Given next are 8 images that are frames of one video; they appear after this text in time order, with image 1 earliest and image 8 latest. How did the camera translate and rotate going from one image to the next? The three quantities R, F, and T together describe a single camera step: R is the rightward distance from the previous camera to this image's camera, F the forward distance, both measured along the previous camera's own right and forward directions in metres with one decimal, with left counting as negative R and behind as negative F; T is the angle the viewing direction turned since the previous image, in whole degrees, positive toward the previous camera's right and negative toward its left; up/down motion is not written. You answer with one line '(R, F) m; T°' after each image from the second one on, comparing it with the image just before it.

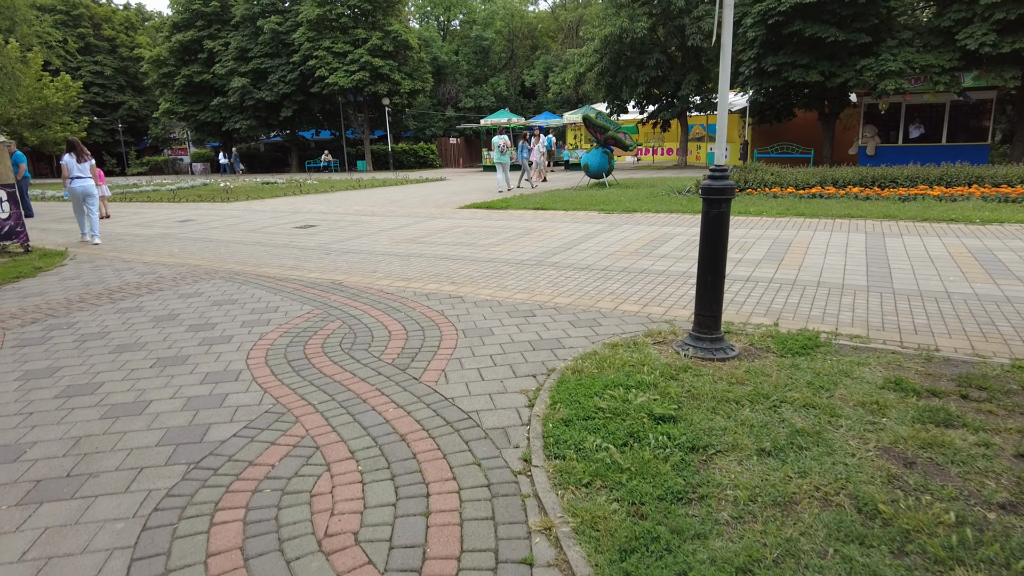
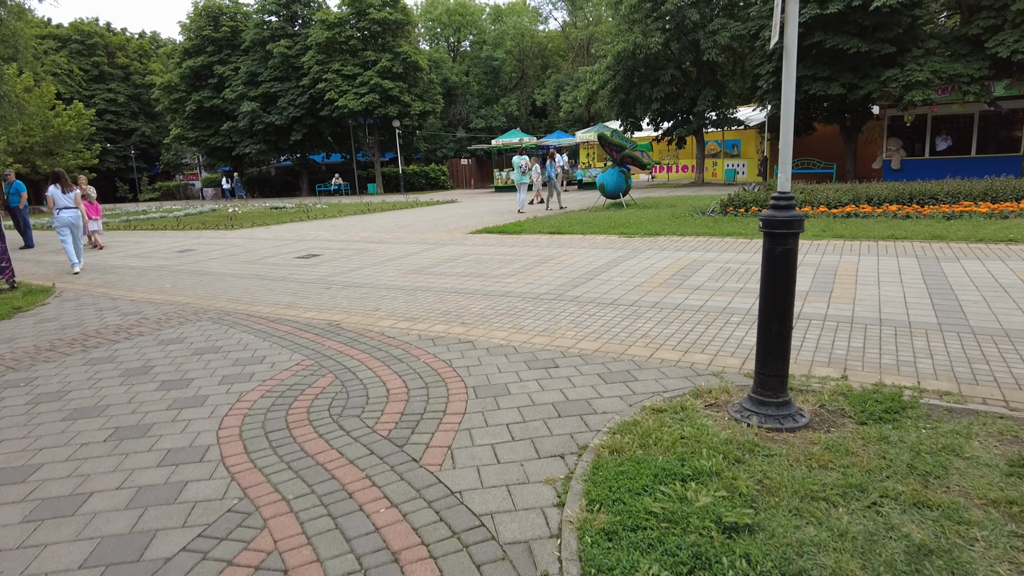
(0.0, +0.8) m; -1°
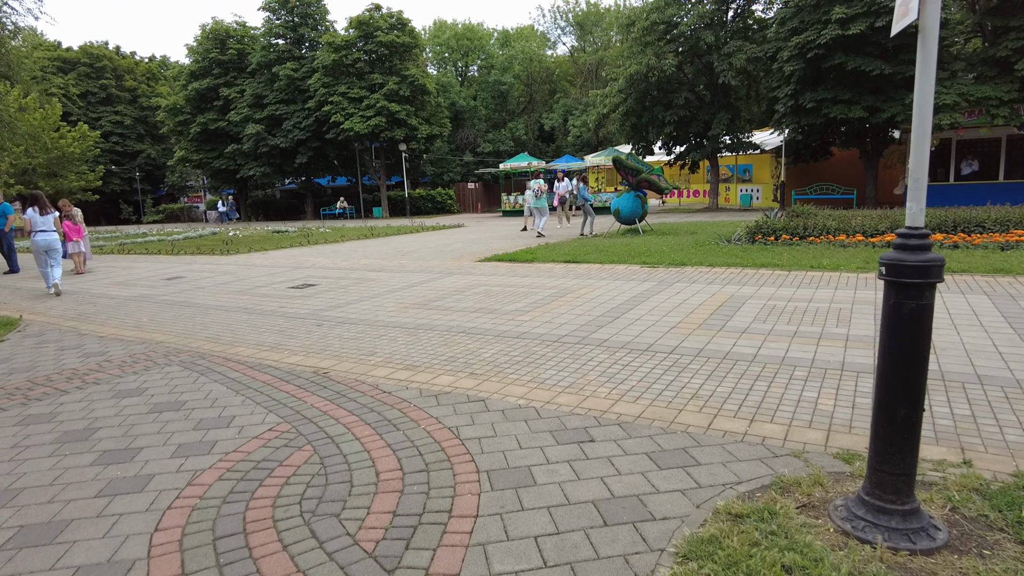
(-0.1, +1.0) m; 0°
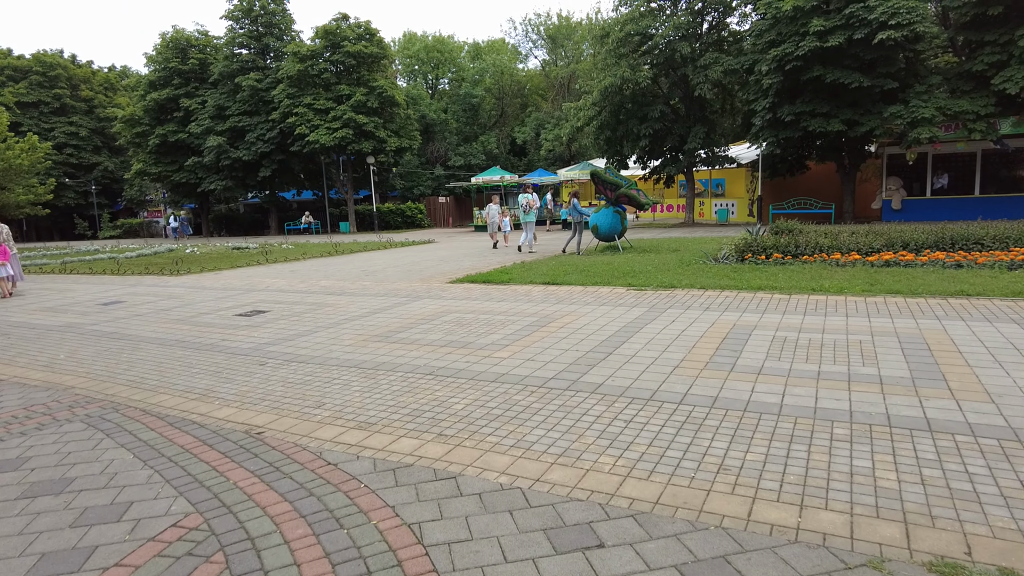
(0.0, +1.0) m; +2°
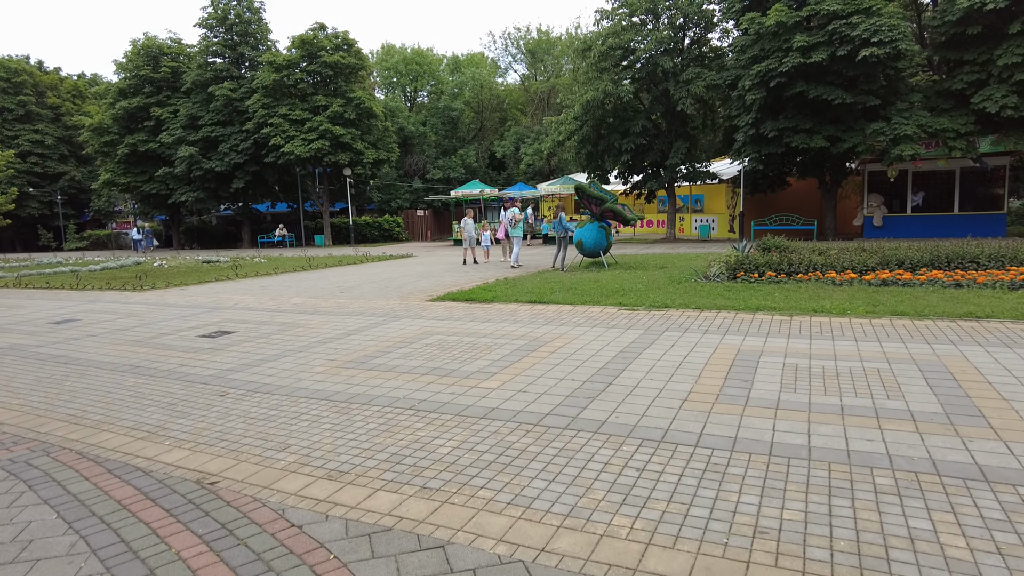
(-0.1, +0.6) m; +2°
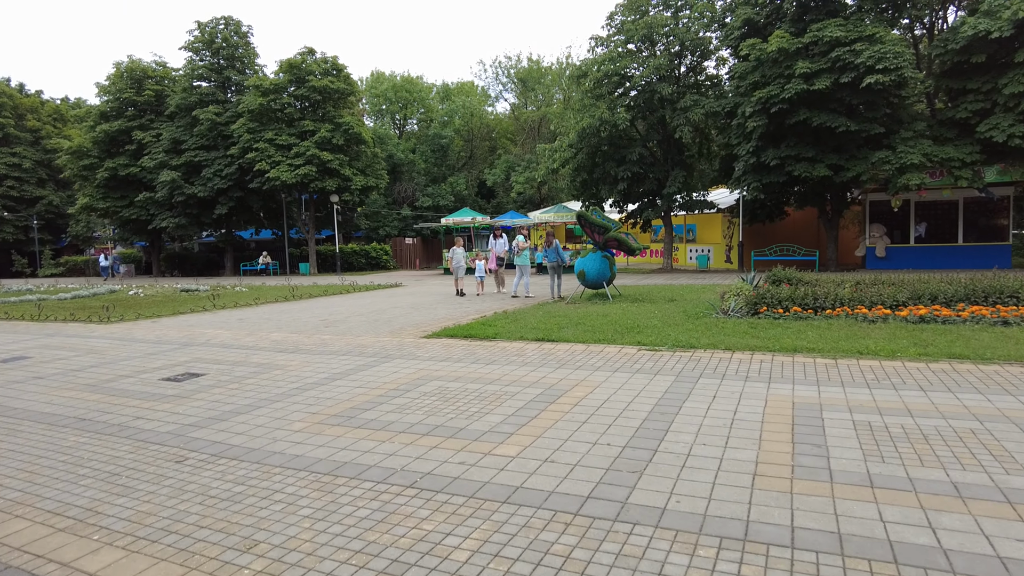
(-0.3, +1.0) m; +1°
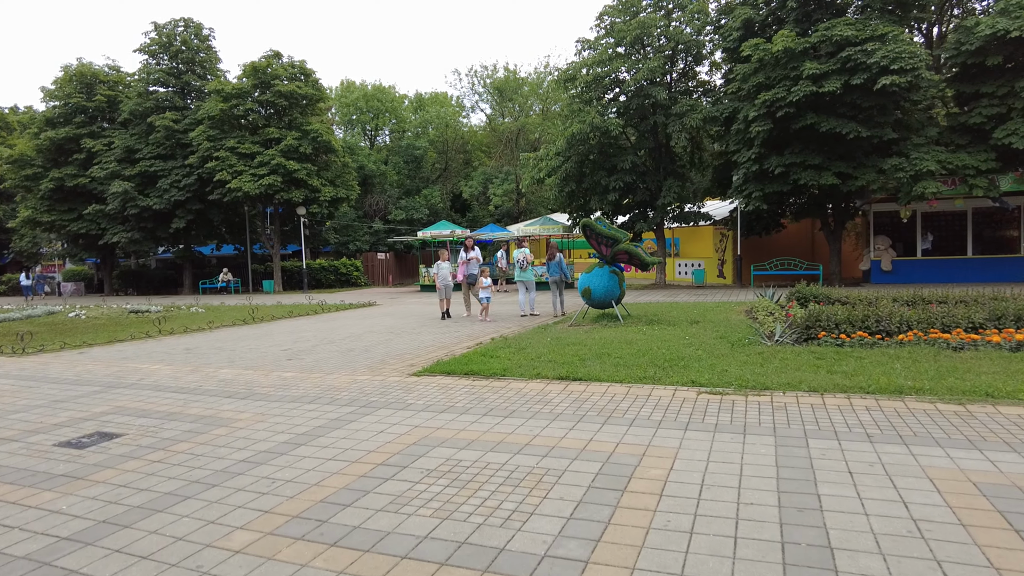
(-0.5, +2.0) m; +3°
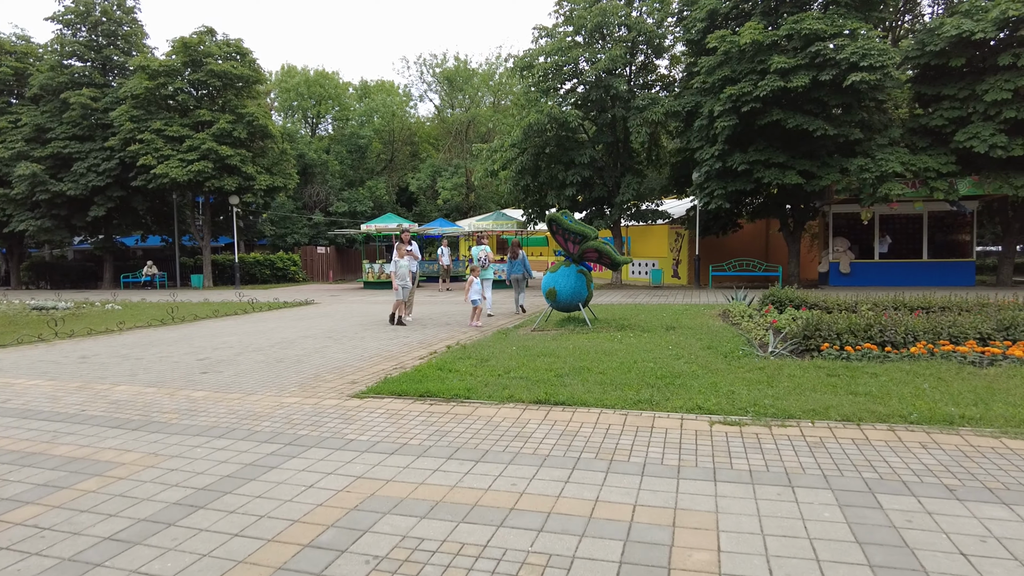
(-0.2, +1.4) m; +5°
